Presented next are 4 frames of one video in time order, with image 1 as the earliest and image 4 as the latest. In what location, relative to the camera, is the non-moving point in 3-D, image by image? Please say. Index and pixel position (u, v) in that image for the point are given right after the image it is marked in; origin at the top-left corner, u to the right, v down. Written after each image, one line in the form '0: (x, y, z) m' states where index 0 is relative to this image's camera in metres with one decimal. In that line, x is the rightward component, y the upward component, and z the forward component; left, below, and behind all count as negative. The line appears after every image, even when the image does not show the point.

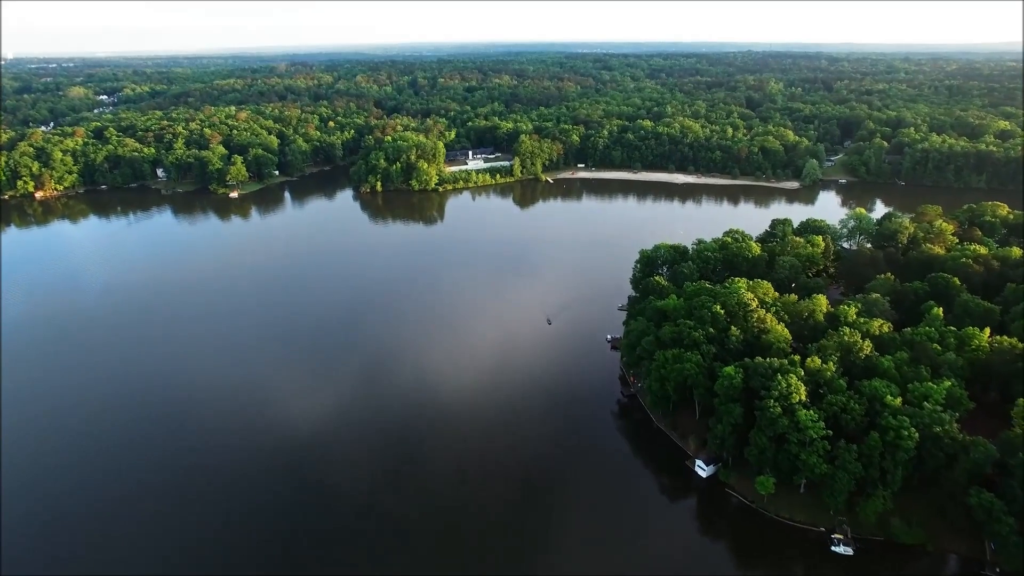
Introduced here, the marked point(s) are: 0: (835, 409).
0: (+11.5, -4.2, +19.8) m
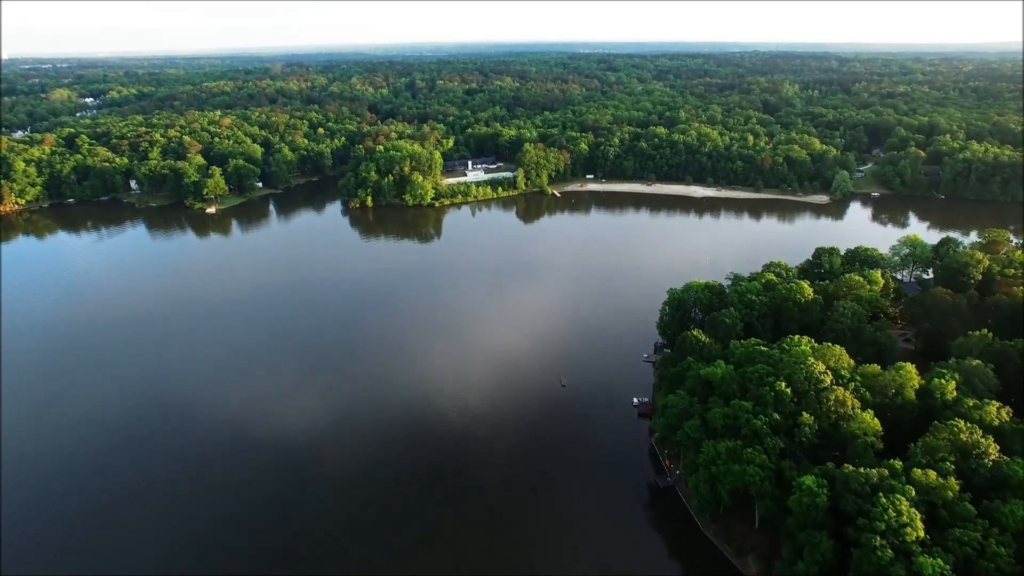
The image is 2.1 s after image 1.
0: (+11.7, -6.7, +14.3) m
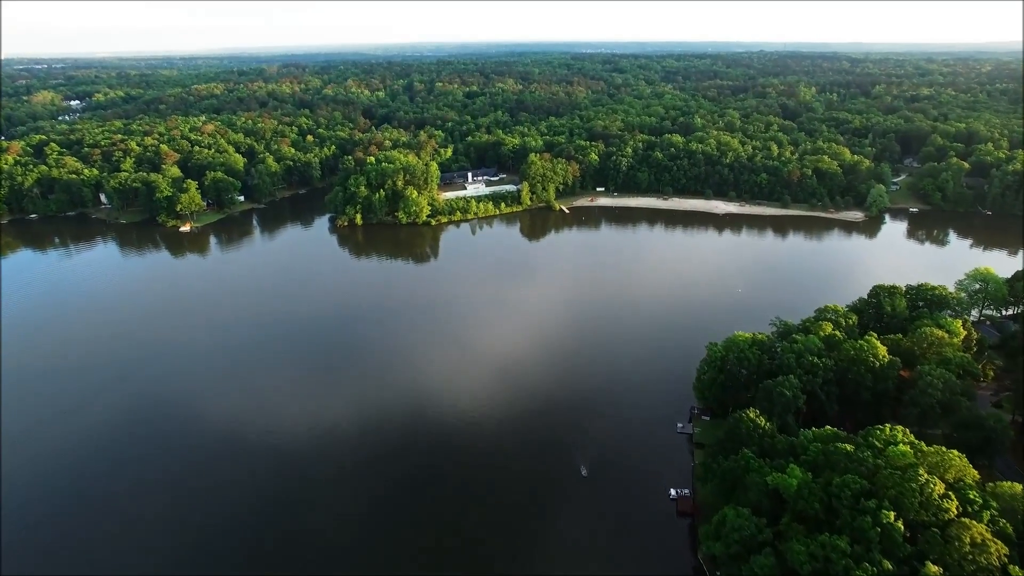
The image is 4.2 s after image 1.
0: (+11.9, -9.2, +9.0) m
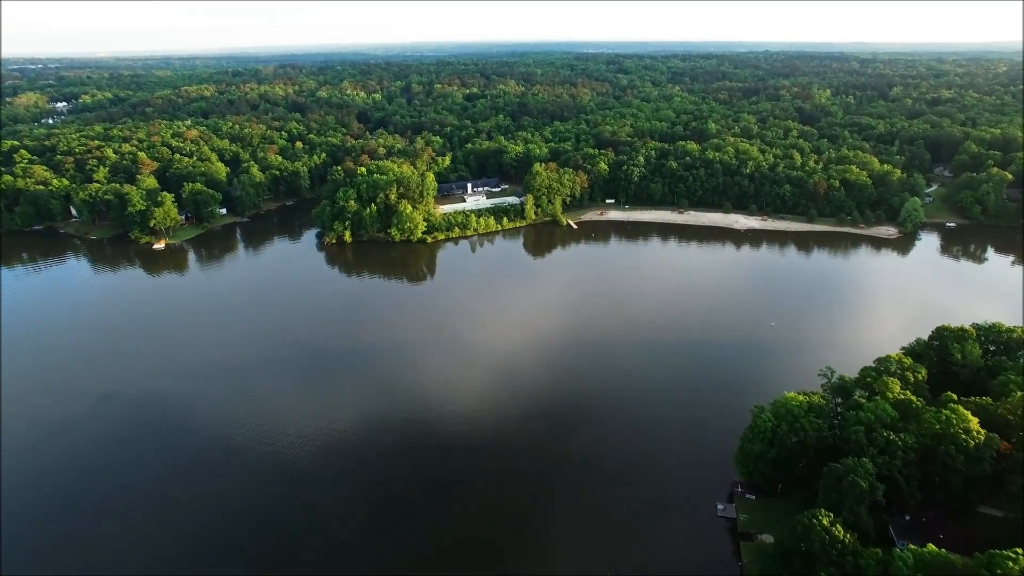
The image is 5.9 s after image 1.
0: (+12.1, -11.2, +4.7) m
